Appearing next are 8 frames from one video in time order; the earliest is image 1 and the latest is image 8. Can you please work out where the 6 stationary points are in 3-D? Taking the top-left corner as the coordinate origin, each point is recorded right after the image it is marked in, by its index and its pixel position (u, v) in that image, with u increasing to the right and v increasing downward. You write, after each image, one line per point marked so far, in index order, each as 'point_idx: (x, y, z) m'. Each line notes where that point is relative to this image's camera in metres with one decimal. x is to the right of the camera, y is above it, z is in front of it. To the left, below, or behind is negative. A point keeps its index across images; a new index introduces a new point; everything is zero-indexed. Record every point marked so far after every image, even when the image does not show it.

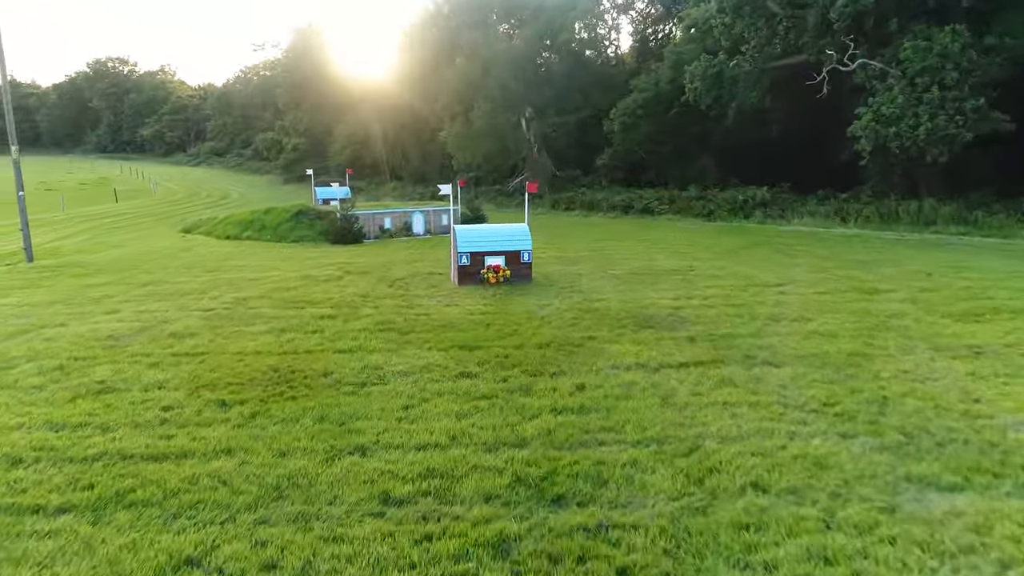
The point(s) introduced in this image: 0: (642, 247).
0: (+2.6, +0.8, +14.6) m
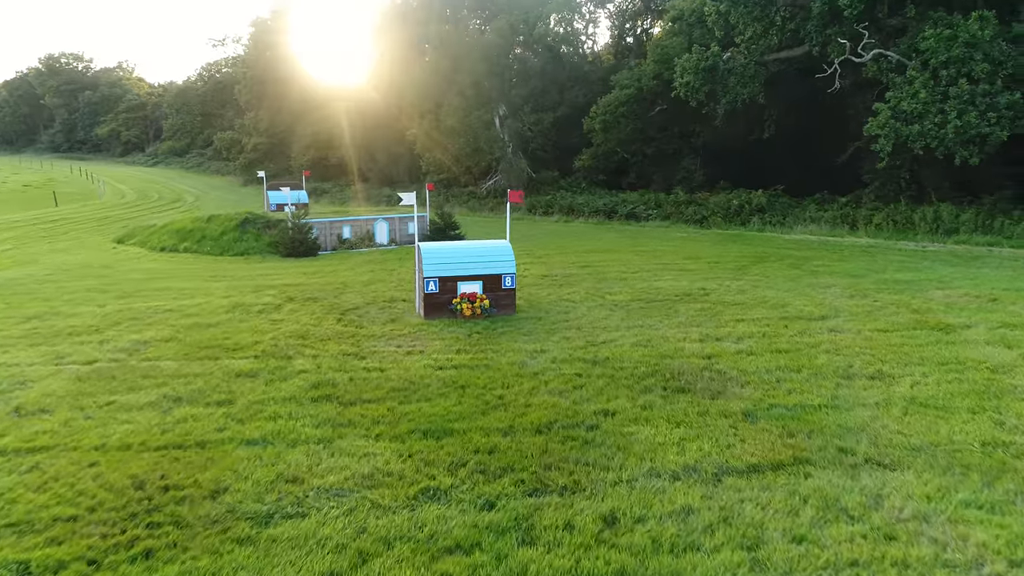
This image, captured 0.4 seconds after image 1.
0: (+2.2, +0.5, +12.7) m
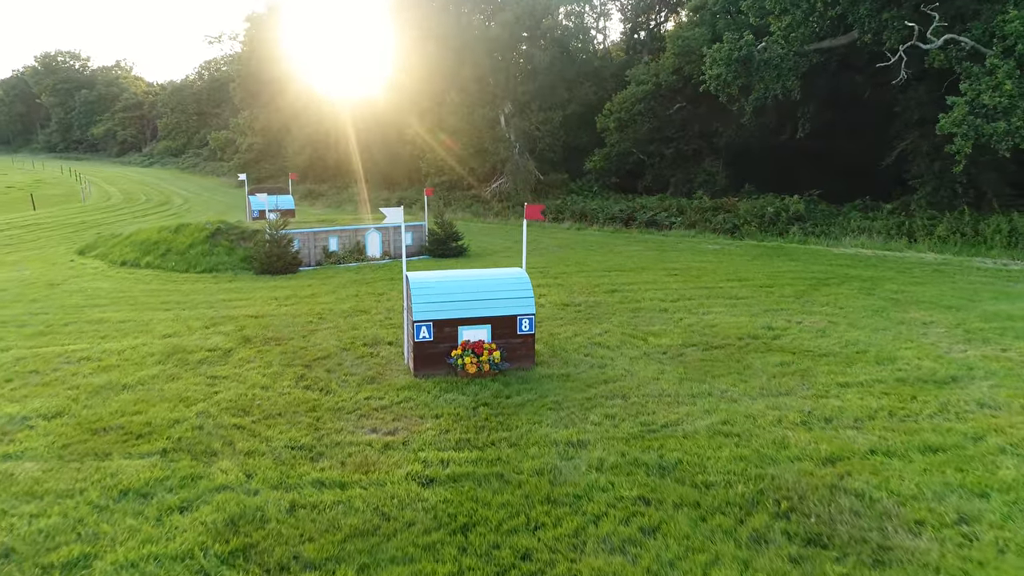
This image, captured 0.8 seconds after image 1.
0: (+2.4, +0.1, +10.6) m
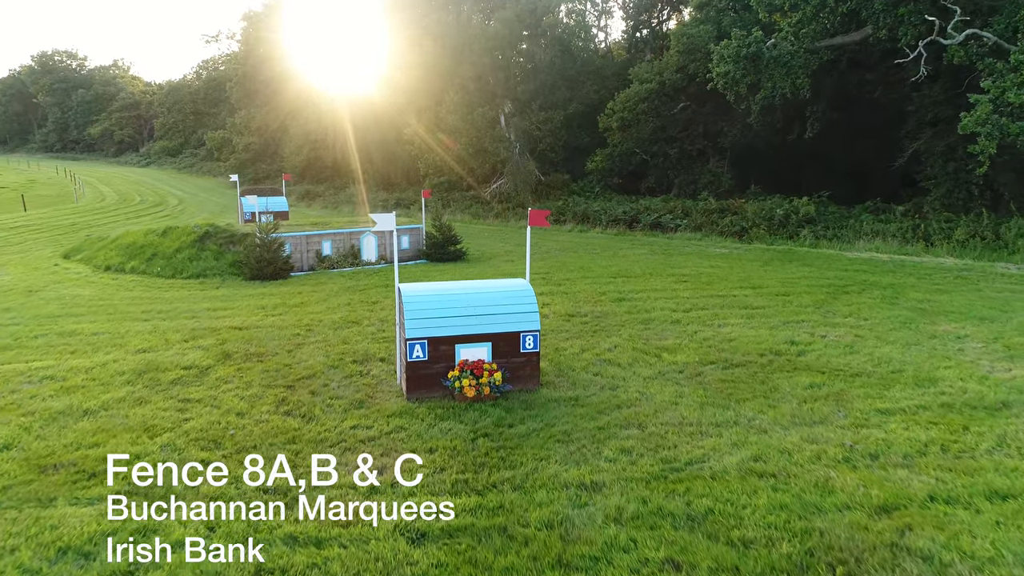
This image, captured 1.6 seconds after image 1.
0: (+2.4, -0.1, +10.0) m
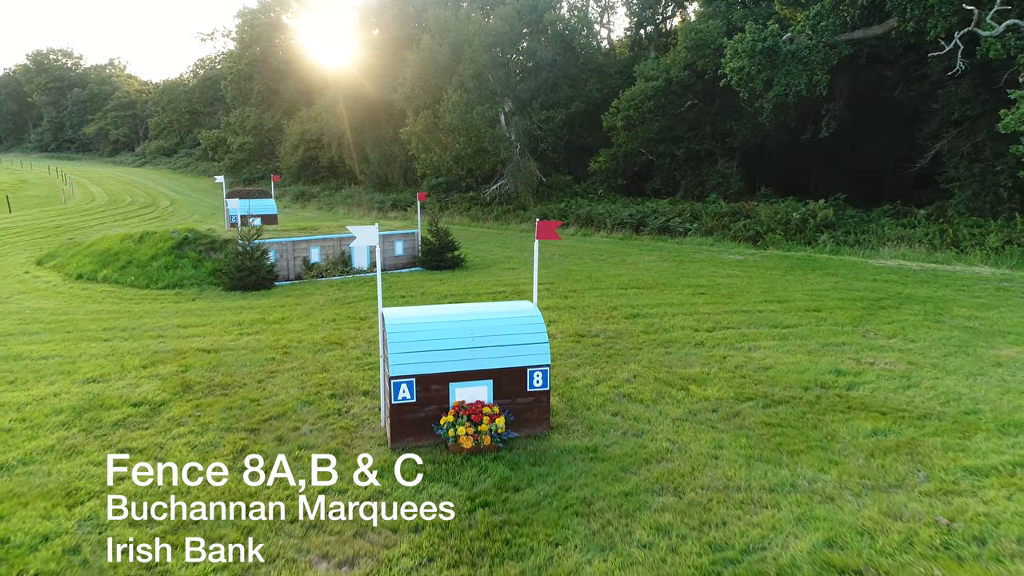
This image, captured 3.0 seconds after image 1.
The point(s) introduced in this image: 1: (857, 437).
0: (+2.4, -0.2, +9.1) m
1: (+2.3, -1.0, +4.7) m
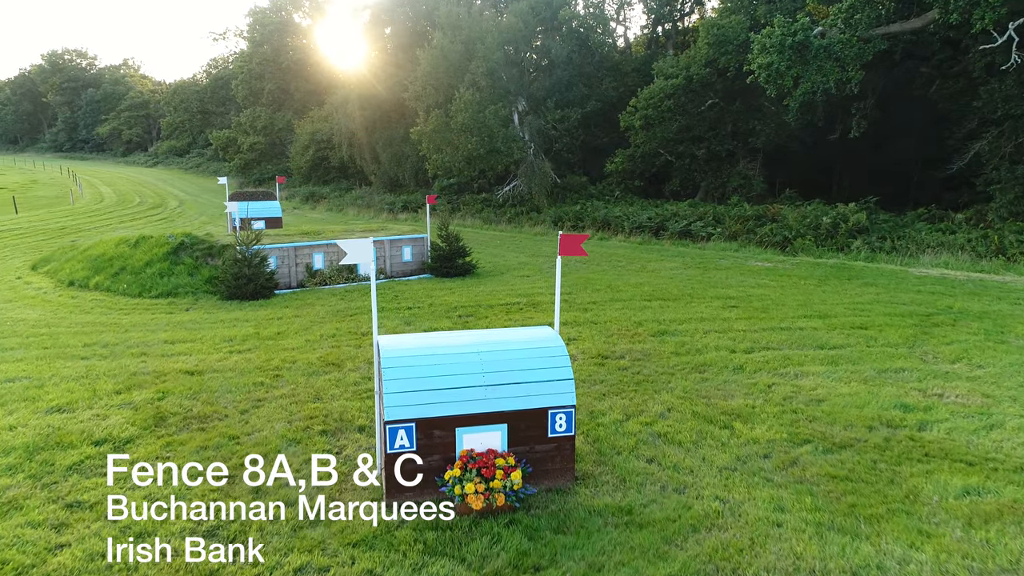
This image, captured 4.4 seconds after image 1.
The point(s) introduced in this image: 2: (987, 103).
0: (+2.6, -0.4, +8.3) m
1: (+2.4, -1.1, +3.9) m
2: (+11.2, +4.4, +17.0) m
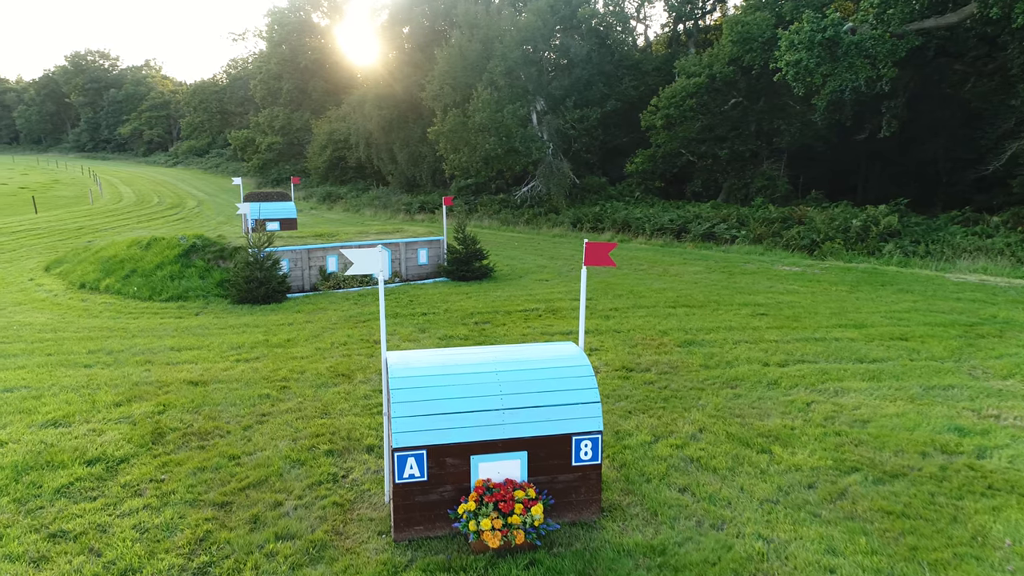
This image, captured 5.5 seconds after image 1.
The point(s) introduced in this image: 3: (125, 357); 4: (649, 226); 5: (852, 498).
0: (+2.8, -0.5, +7.9) m
1: (+2.5, -1.2, +3.5) m
2: (+11.6, +4.2, +16.4) m
3: (-4.1, -0.7, +7.6) m
4: (+3.5, +1.6, +18.3) m
5: (+1.9, -1.2, +4.0) m
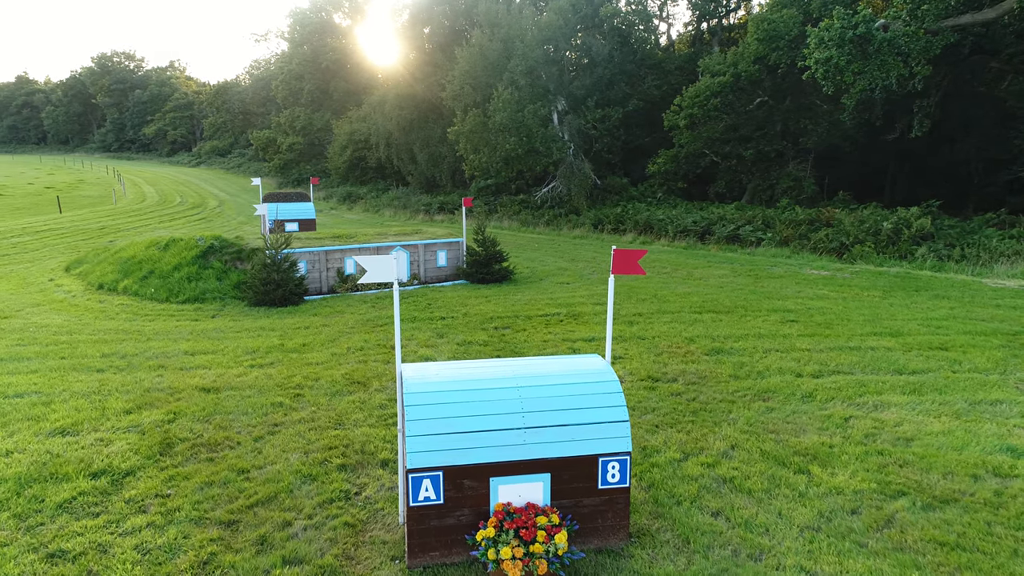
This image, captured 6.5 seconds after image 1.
0: (+3.0, -0.6, +7.5) m
1: (+2.6, -1.3, +3.2) m
2: (+12.1, +4.1, +15.8) m
3: (-3.8, -0.8, +7.4) m
4: (+4.0, +1.5, +17.9) m
5: (+2.0, -1.2, +3.7) m
